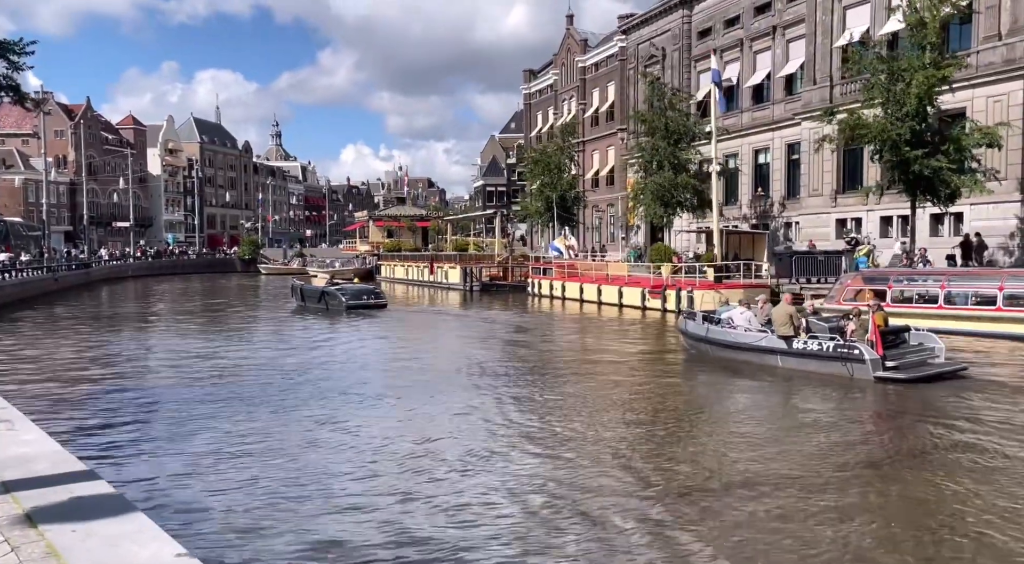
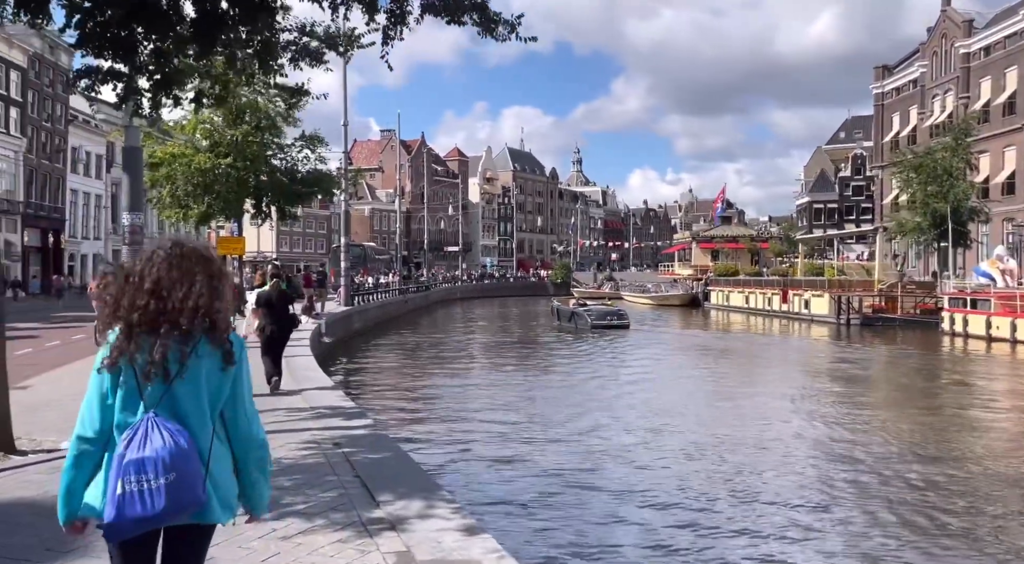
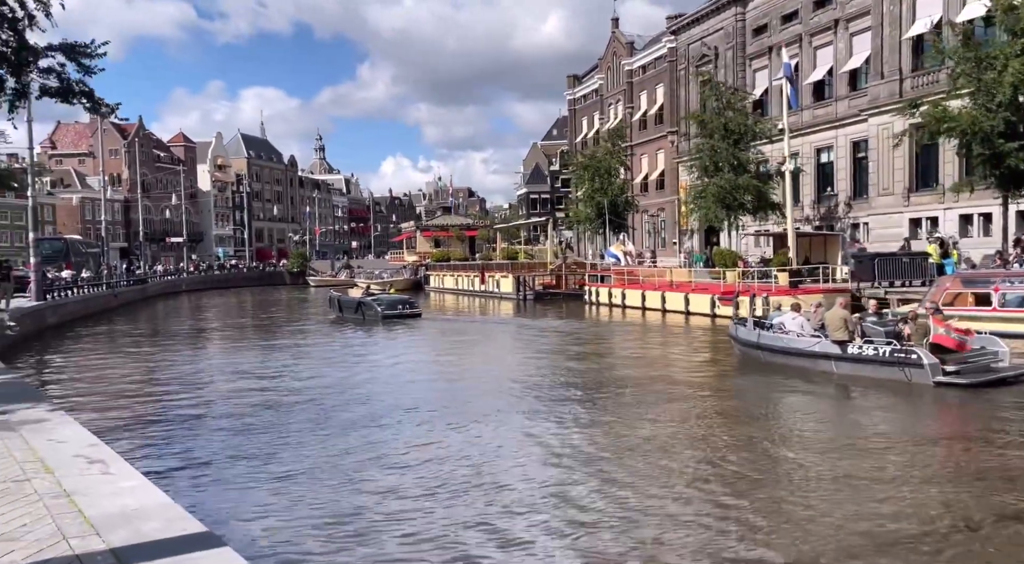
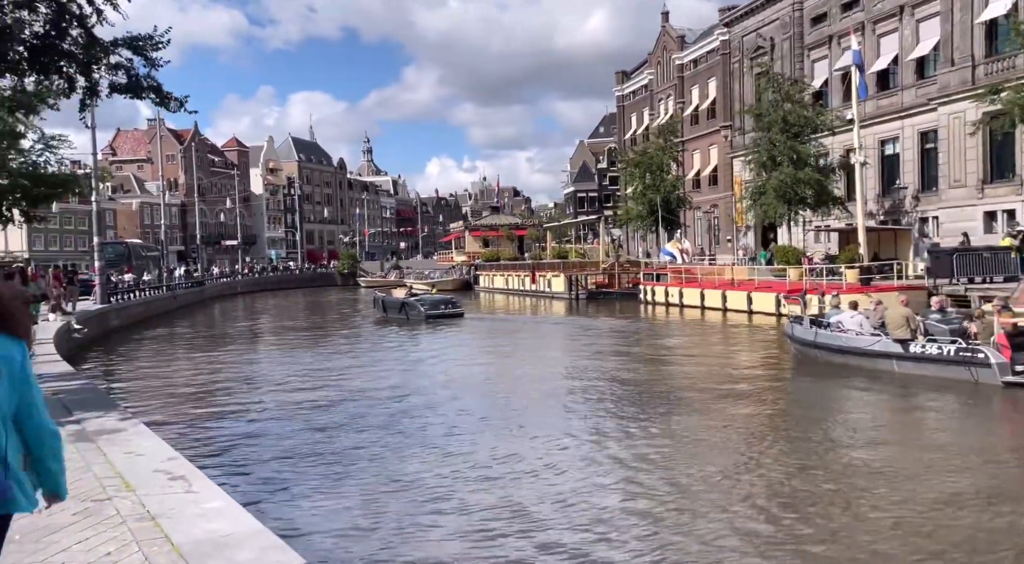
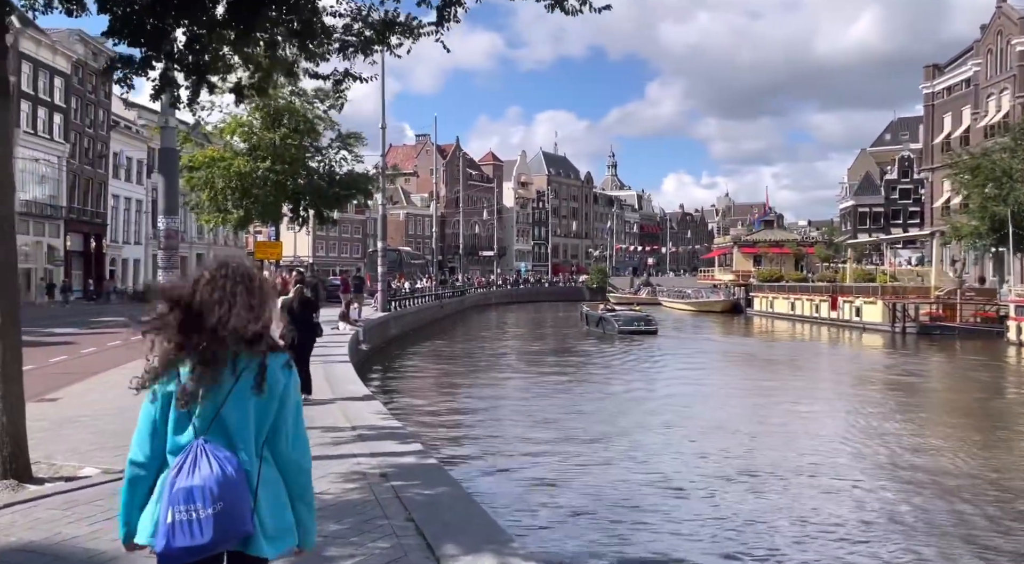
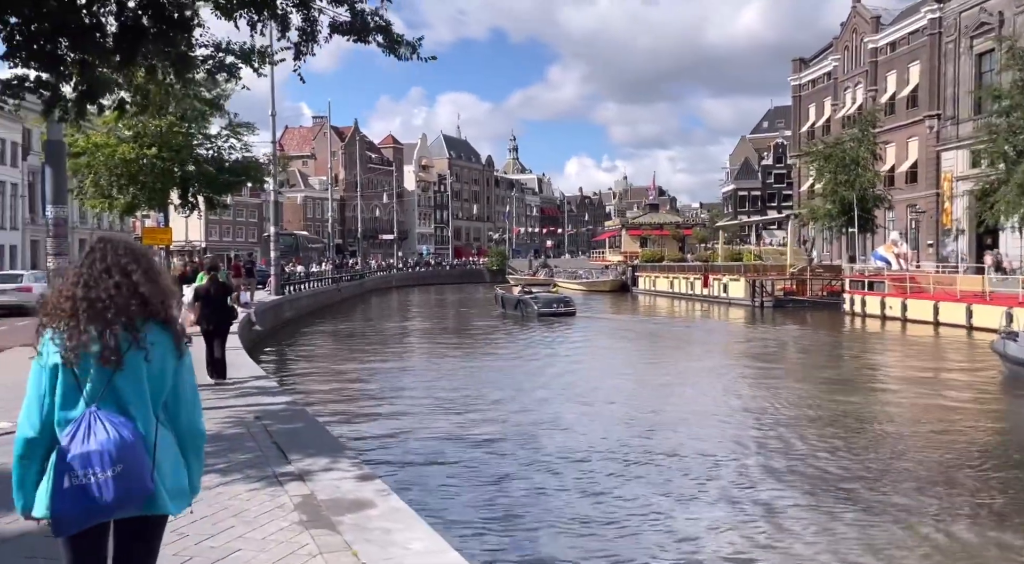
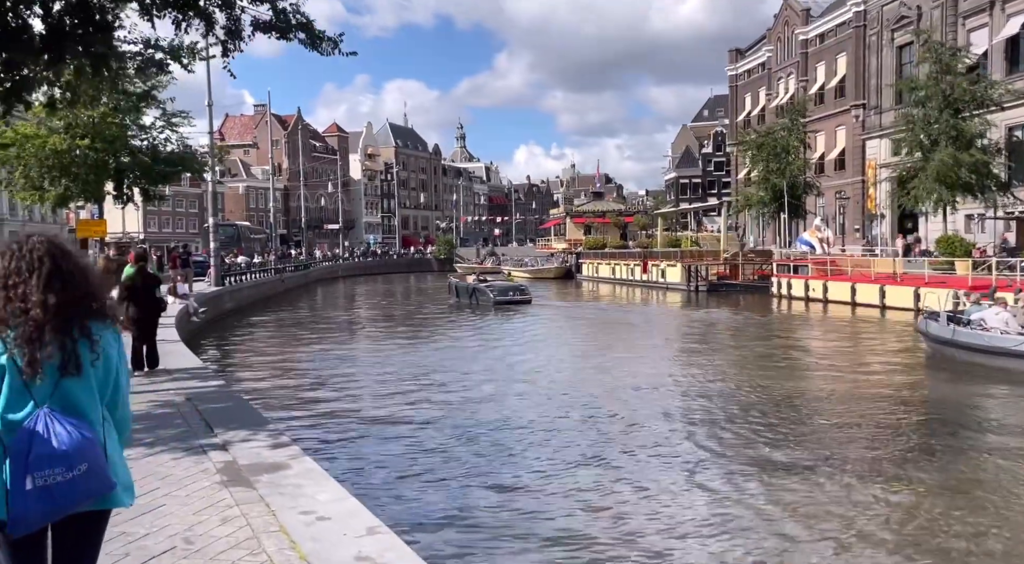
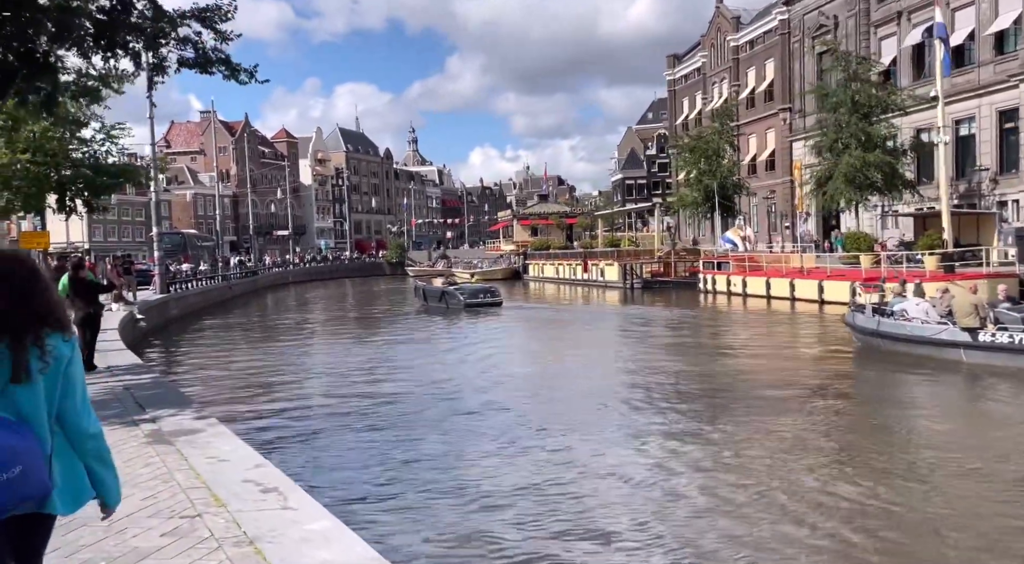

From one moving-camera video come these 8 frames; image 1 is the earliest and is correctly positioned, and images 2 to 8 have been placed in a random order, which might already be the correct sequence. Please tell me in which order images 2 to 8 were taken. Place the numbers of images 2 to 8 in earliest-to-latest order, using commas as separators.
3, 4, 8, 7, 6, 2, 5
